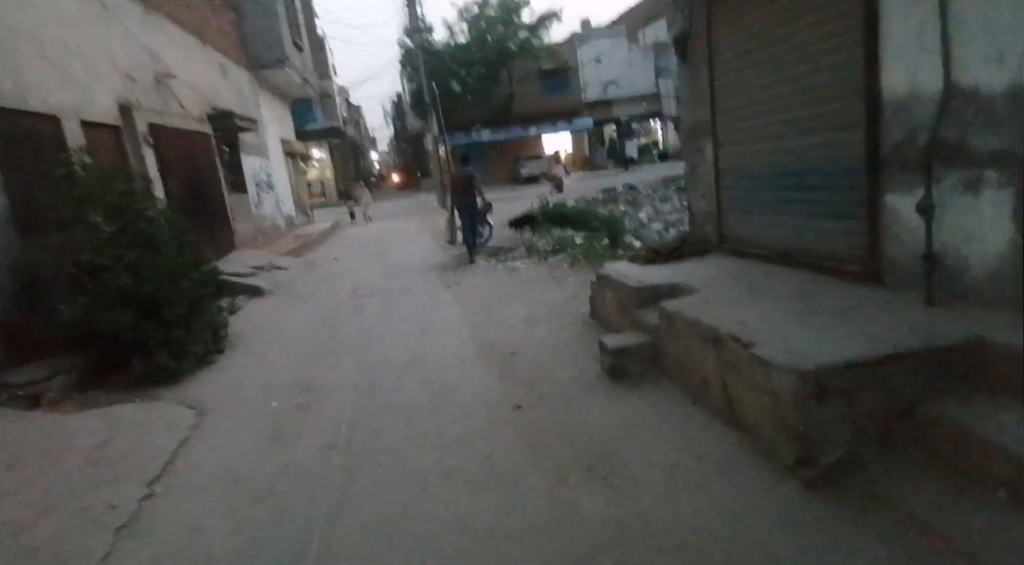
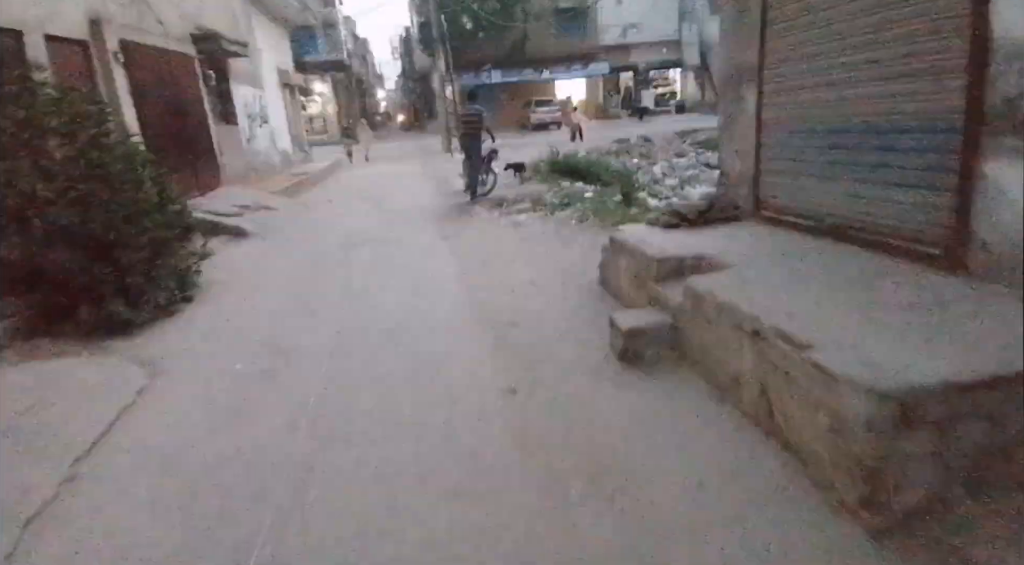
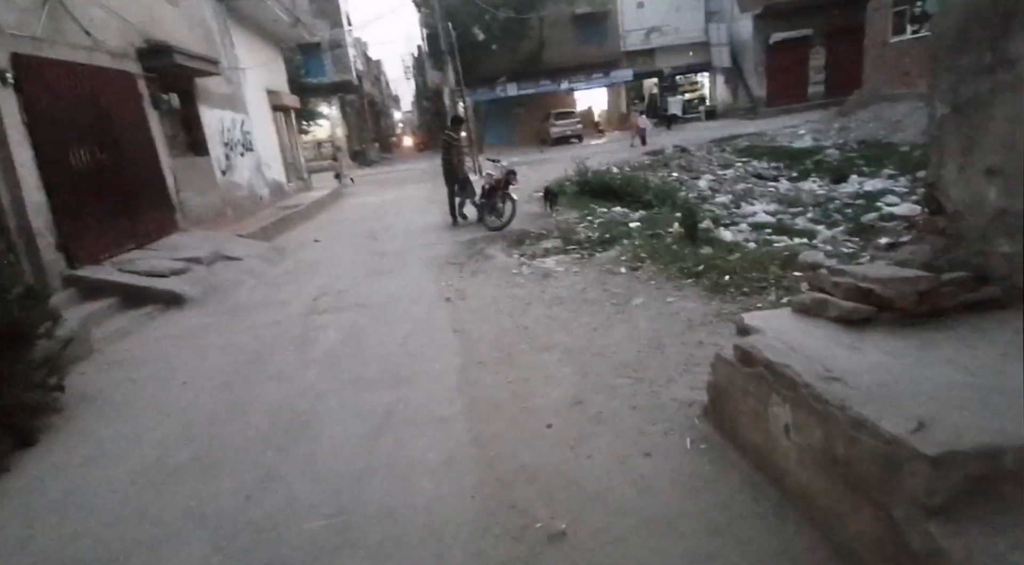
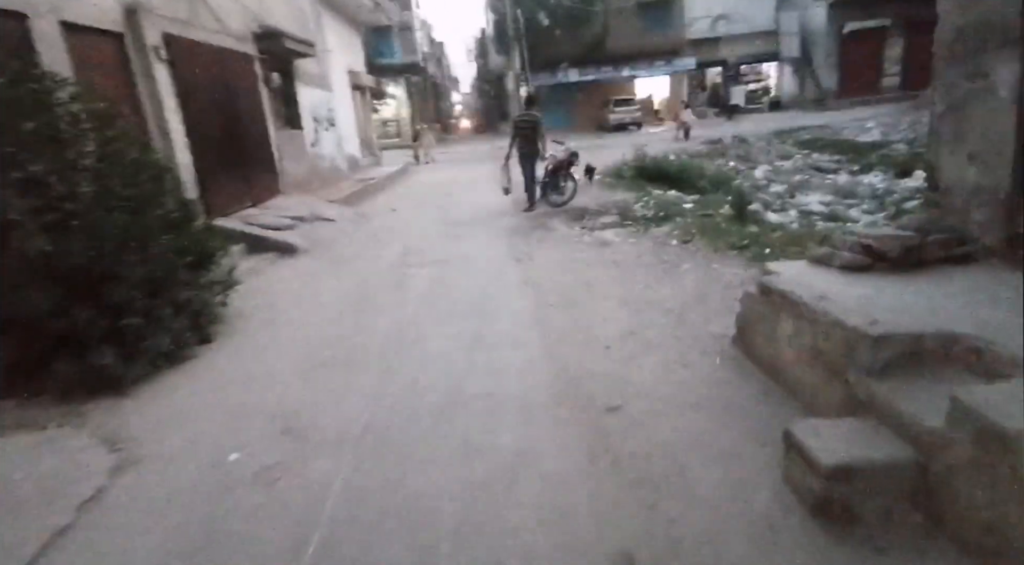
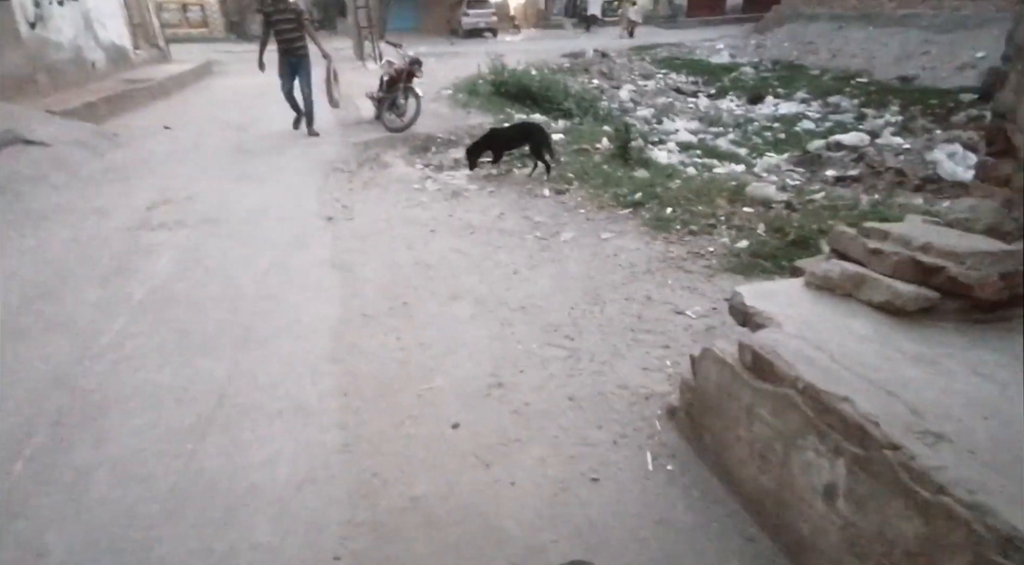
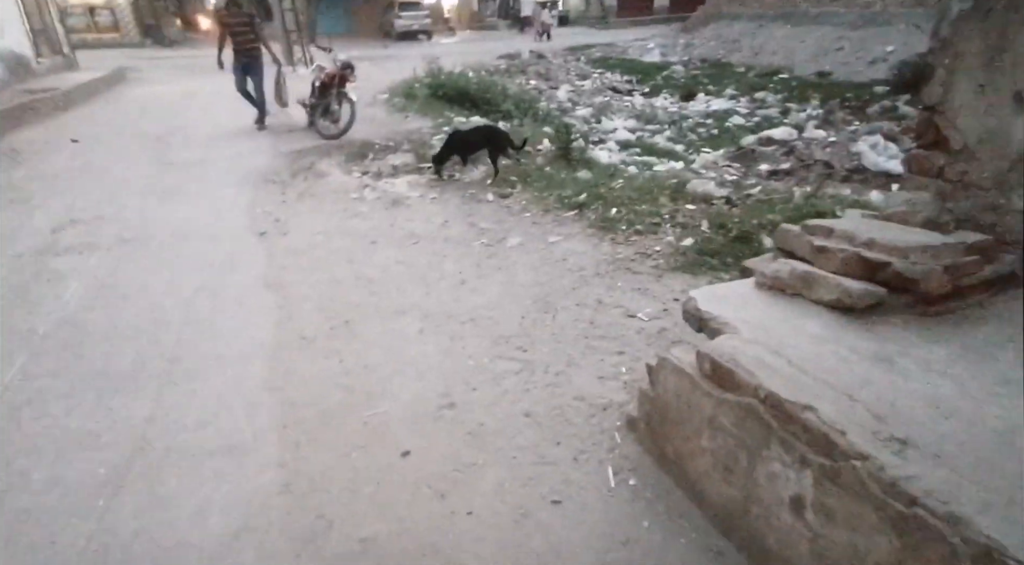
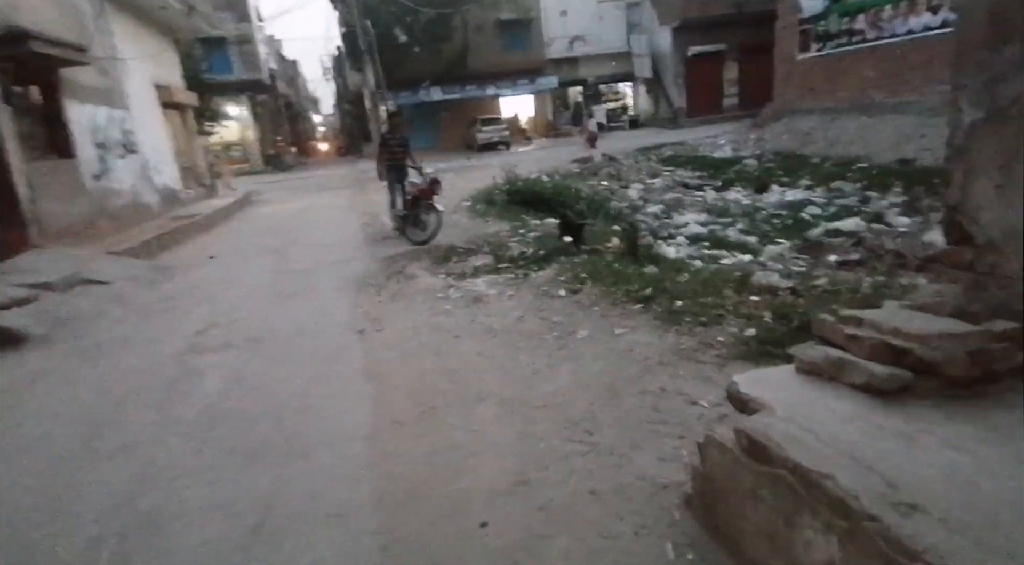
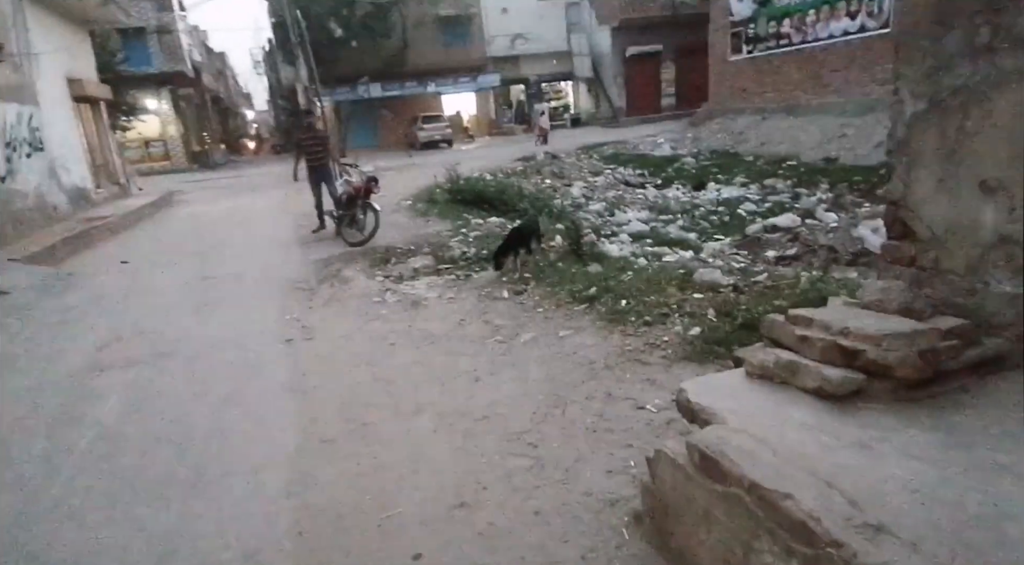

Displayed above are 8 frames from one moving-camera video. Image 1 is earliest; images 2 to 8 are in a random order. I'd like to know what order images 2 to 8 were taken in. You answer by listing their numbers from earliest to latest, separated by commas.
2, 4, 3, 7, 8, 6, 5
